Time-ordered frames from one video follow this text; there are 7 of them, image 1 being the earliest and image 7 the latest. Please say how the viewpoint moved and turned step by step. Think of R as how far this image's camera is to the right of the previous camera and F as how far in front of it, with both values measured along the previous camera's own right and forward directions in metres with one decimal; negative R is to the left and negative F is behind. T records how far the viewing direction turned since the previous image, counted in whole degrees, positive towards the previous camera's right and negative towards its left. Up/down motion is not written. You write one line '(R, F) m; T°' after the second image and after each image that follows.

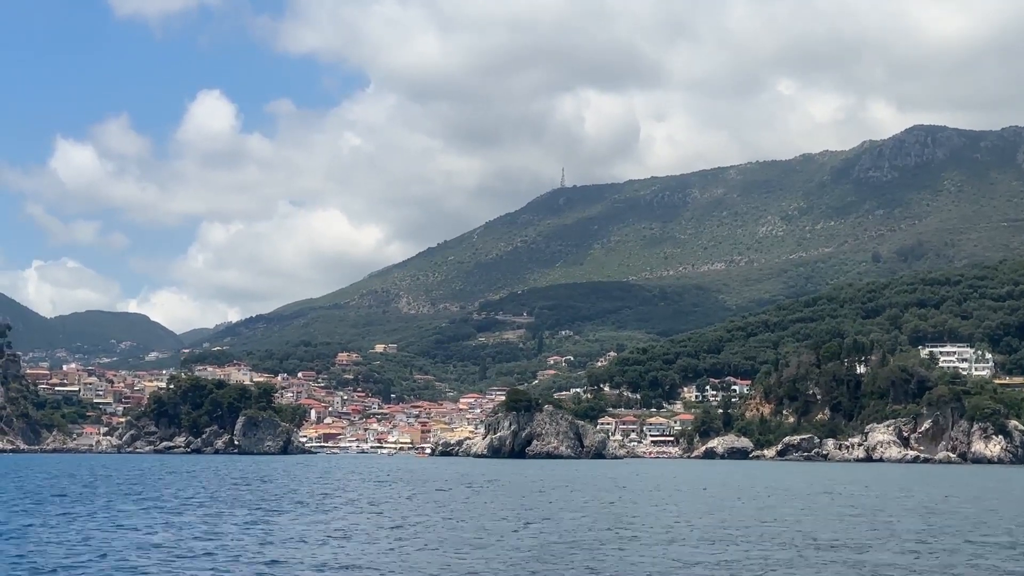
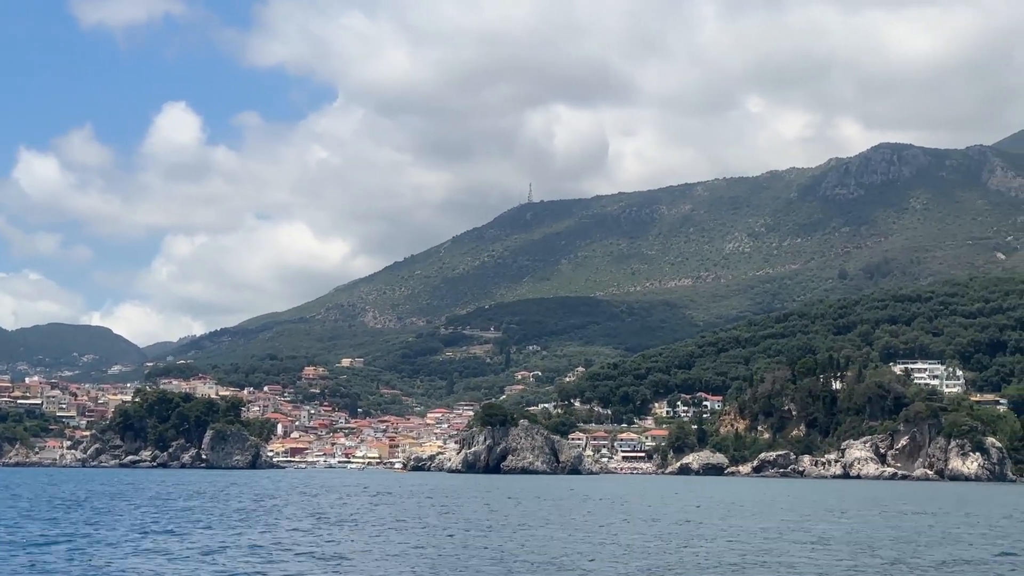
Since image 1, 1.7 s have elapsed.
(-0.4, +0.9) m; +1°
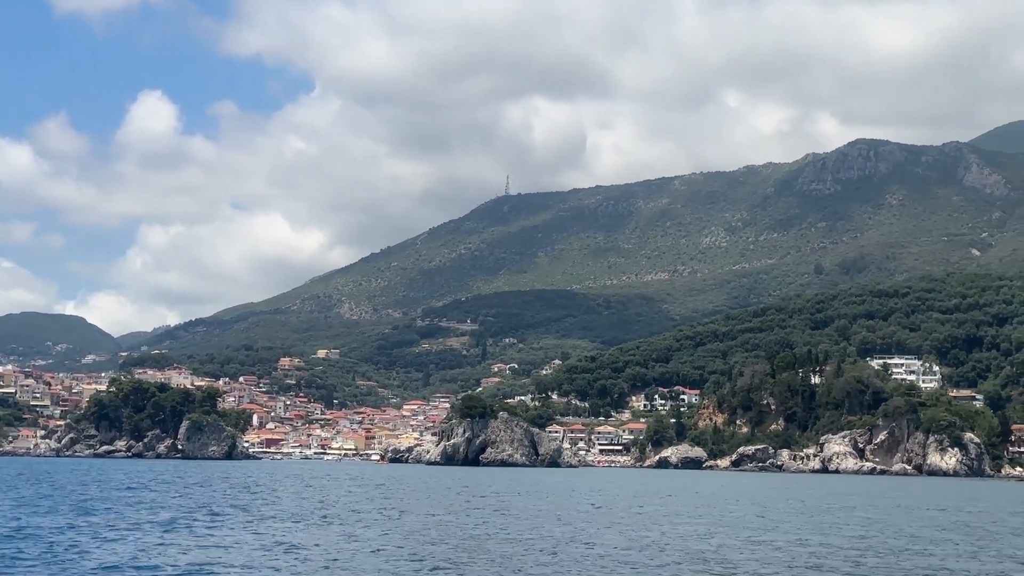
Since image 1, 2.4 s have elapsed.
(-0.2, +0.3) m; +1°
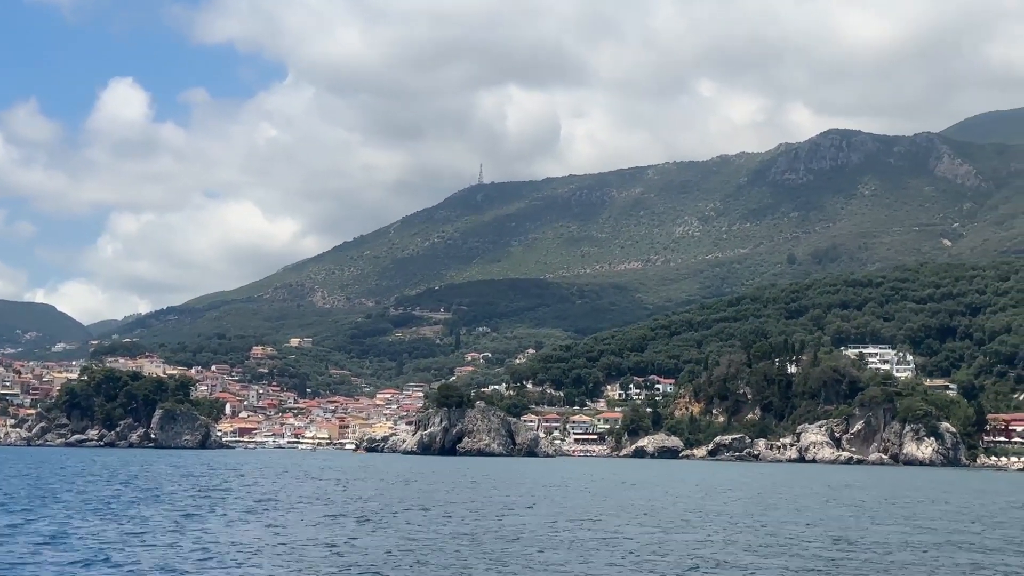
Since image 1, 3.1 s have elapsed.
(-0.2, +0.4) m; +1°
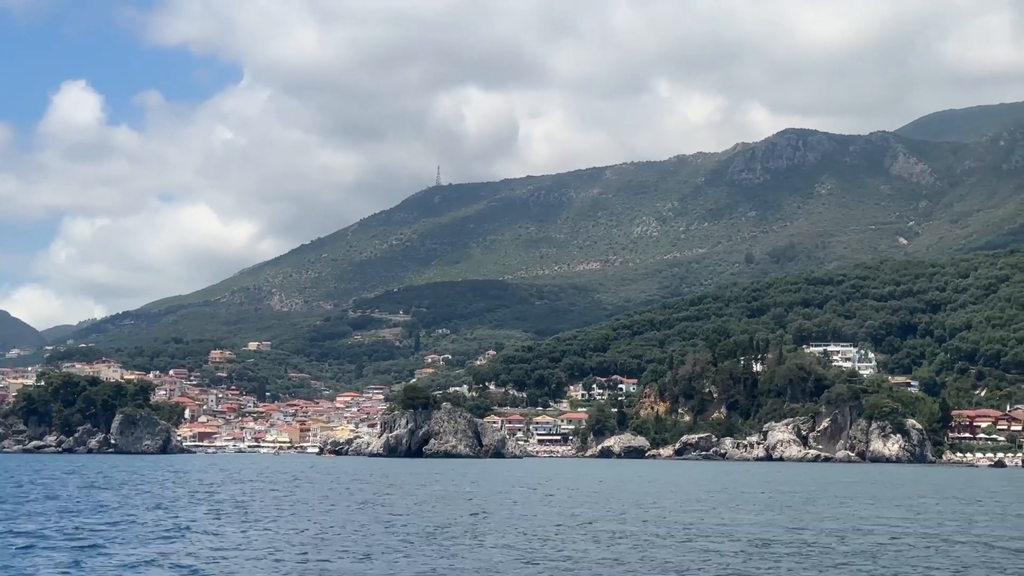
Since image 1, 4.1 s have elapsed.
(-0.3, +0.6) m; +2°
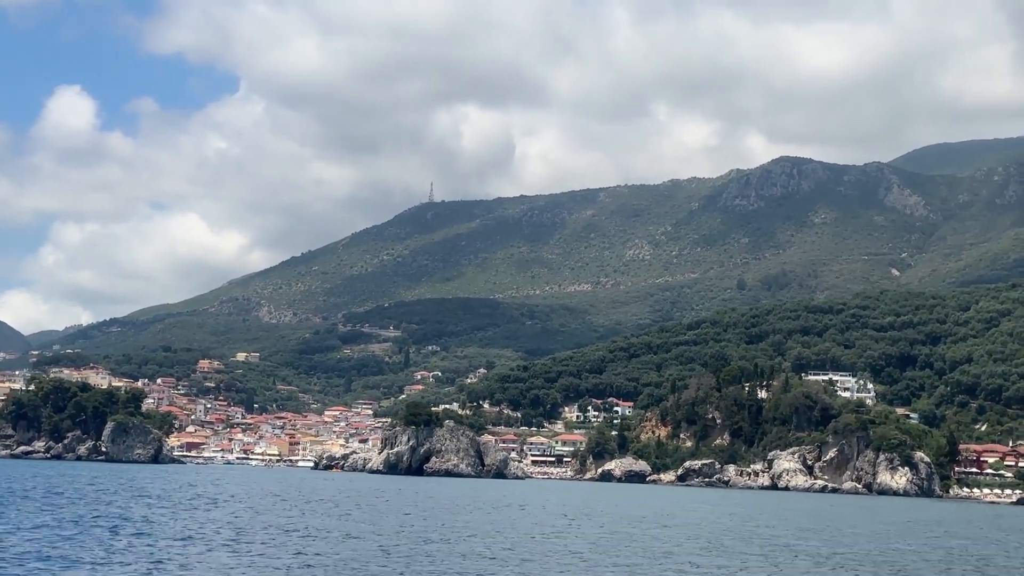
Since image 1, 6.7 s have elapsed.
(-0.8, +1.2) m; 0°
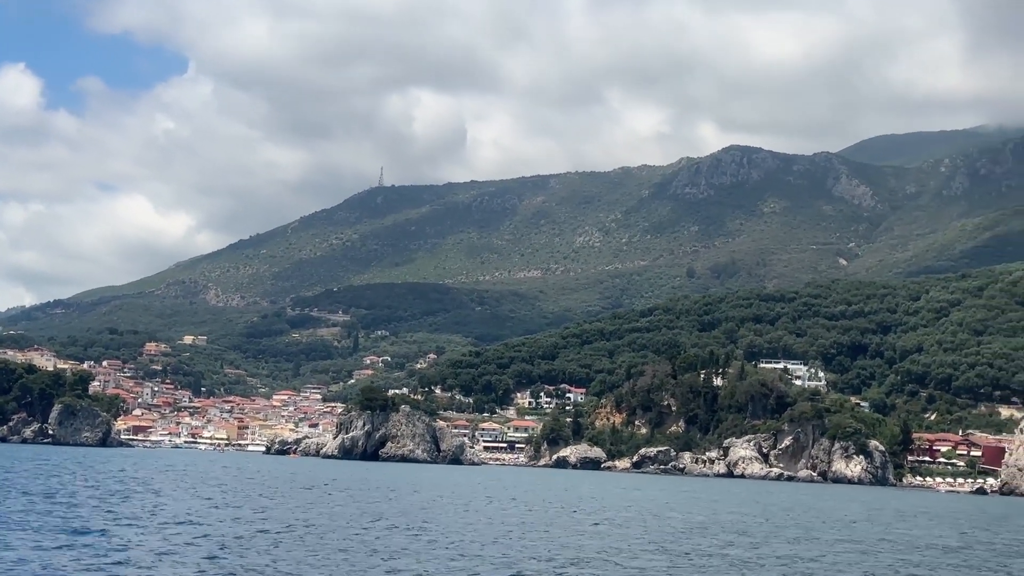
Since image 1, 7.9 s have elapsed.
(-0.4, +0.6) m; +2°
